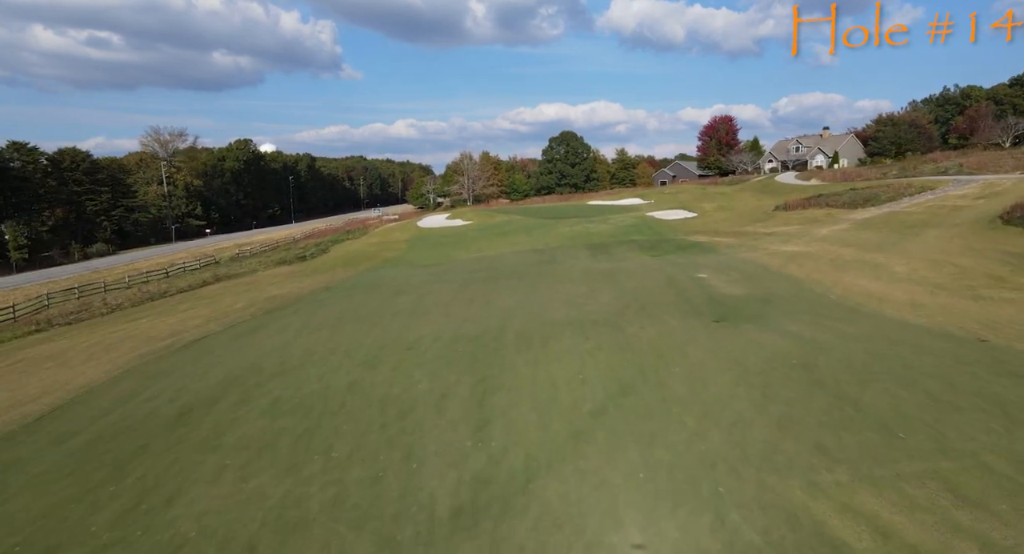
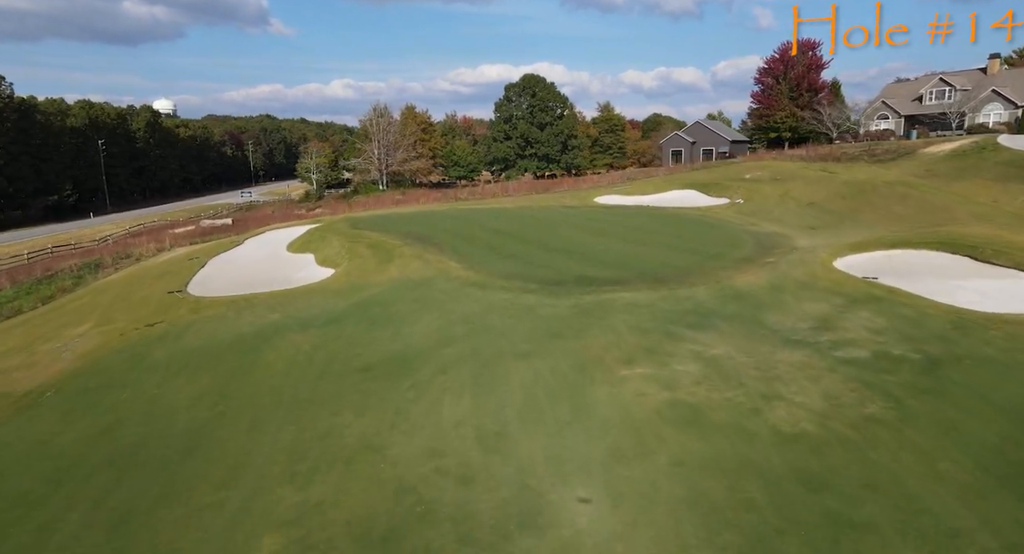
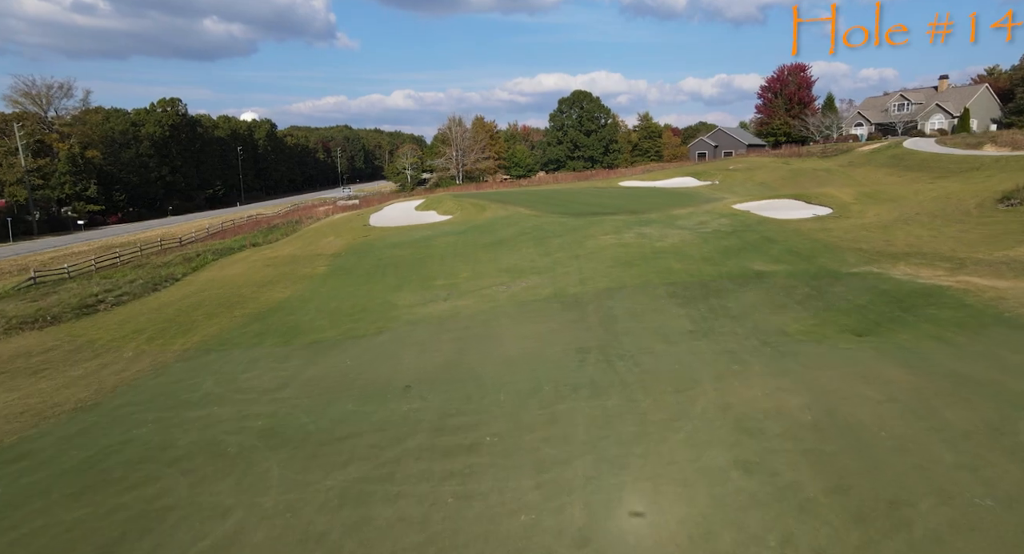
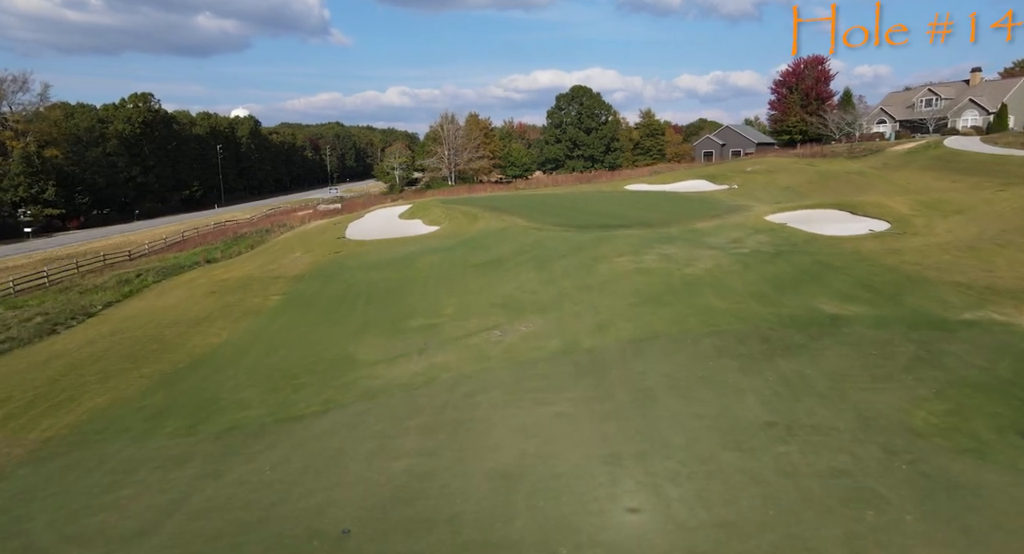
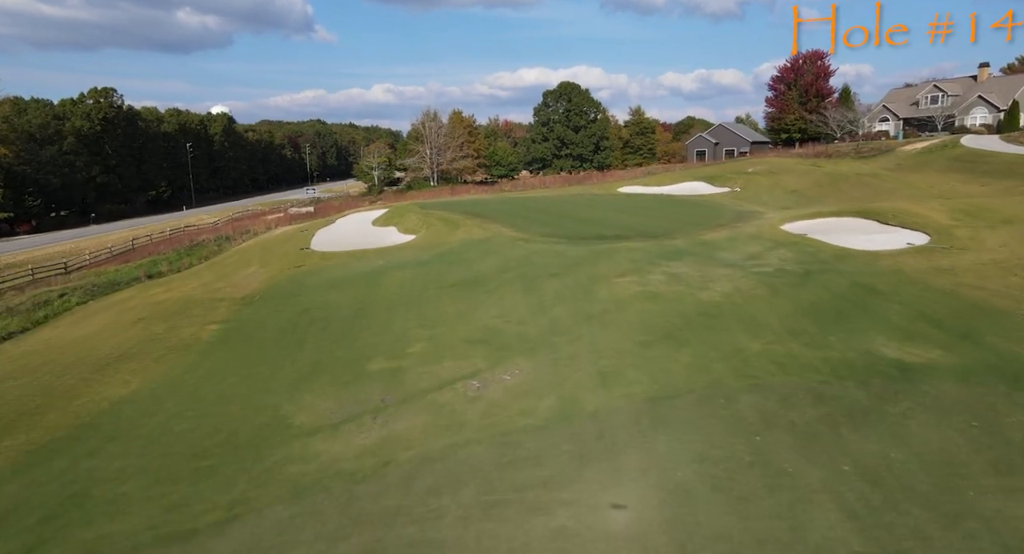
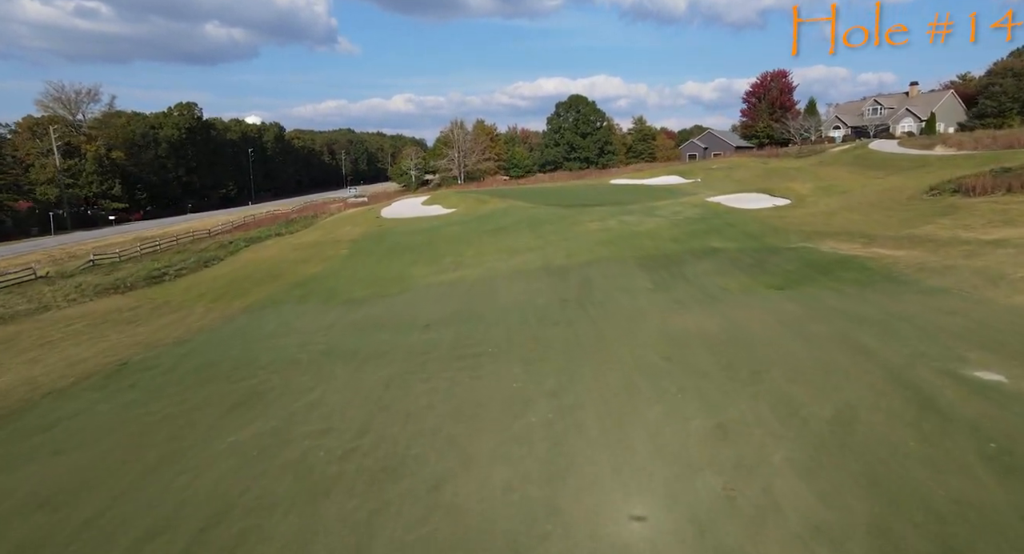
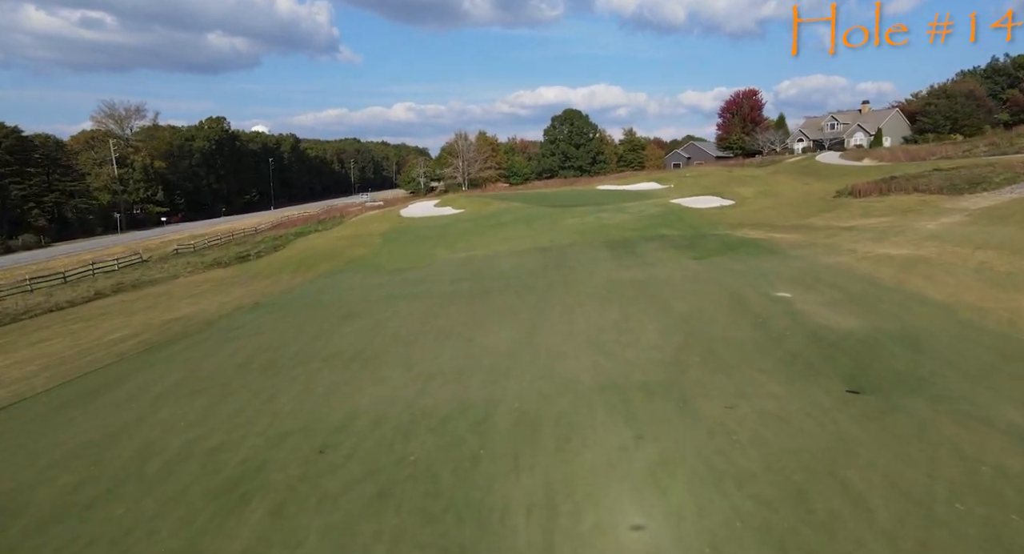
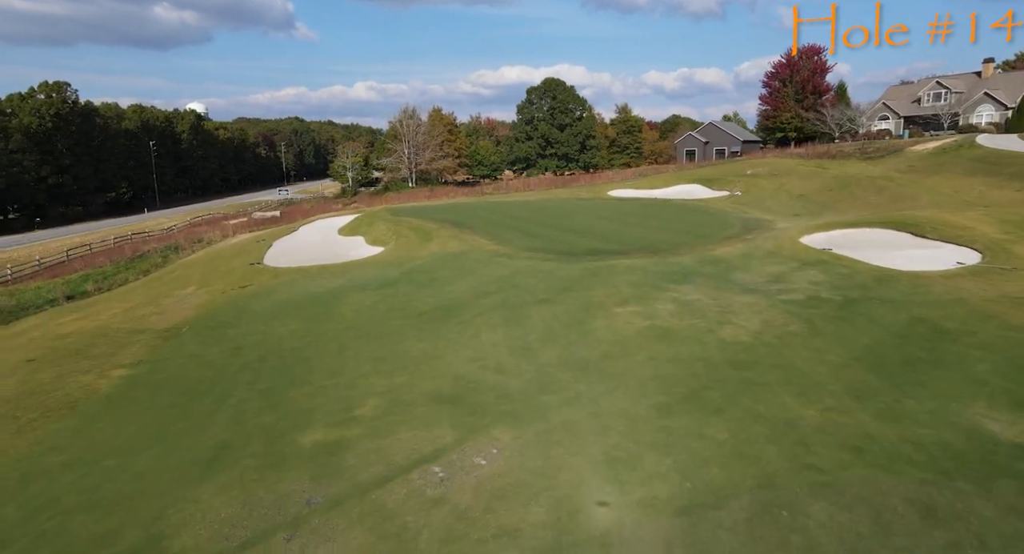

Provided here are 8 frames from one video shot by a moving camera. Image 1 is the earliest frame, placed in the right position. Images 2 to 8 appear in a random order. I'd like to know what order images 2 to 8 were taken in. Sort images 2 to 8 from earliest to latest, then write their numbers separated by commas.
7, 6, 3, 4, 5, 8, 2
